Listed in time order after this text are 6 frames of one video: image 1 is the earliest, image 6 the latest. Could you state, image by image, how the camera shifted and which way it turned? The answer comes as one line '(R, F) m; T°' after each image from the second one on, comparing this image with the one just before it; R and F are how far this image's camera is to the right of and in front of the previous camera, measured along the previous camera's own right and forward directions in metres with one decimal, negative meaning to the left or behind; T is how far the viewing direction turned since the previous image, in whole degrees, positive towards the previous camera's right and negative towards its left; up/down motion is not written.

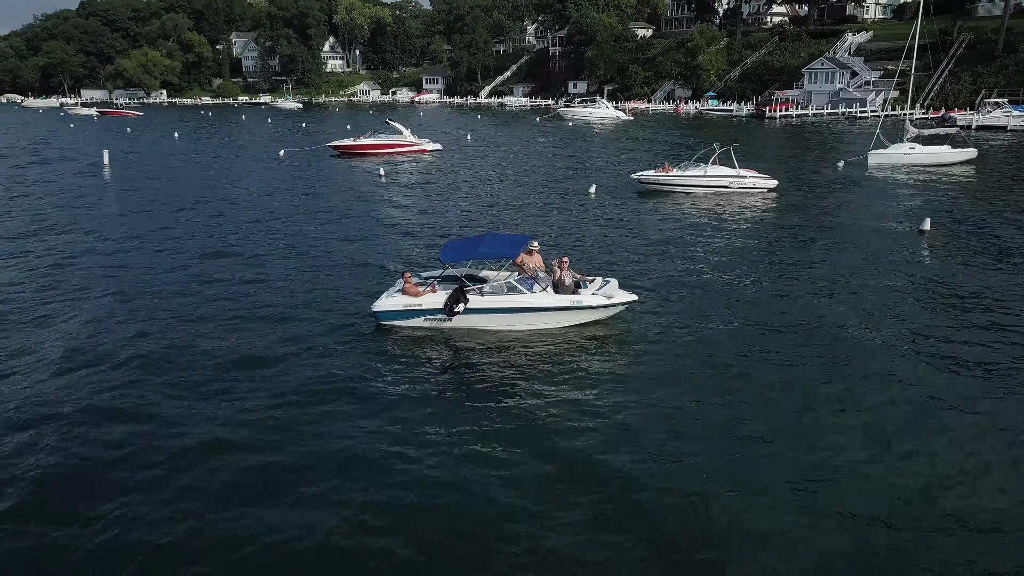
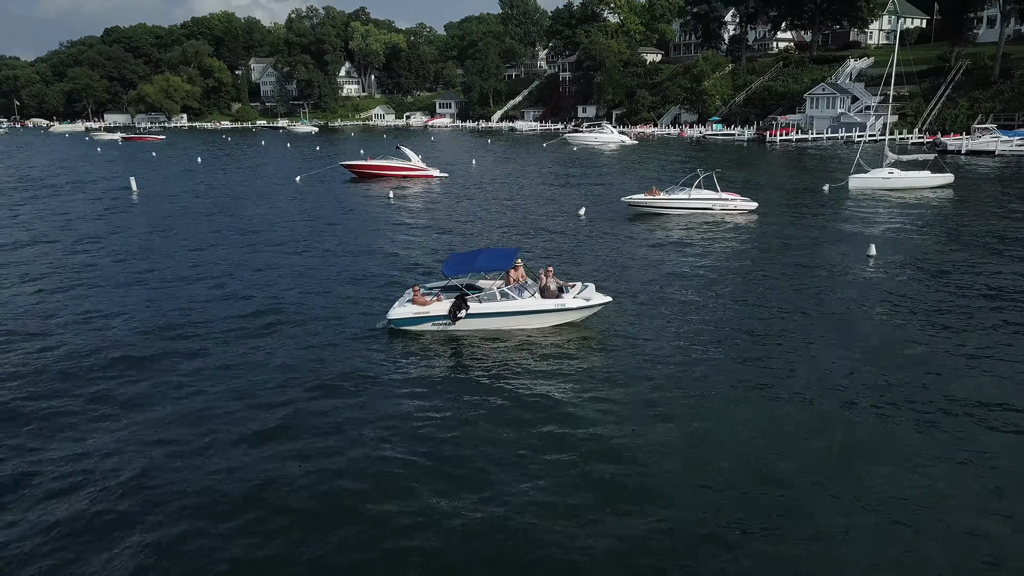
(+0.4, -2.3) m; -1°
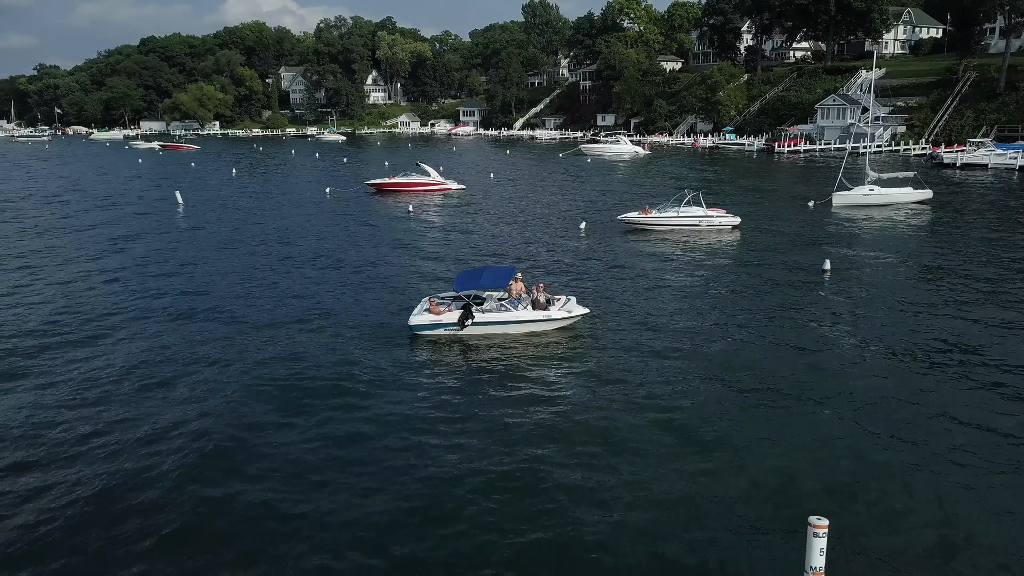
(+0.7, -3.5) m; -2°
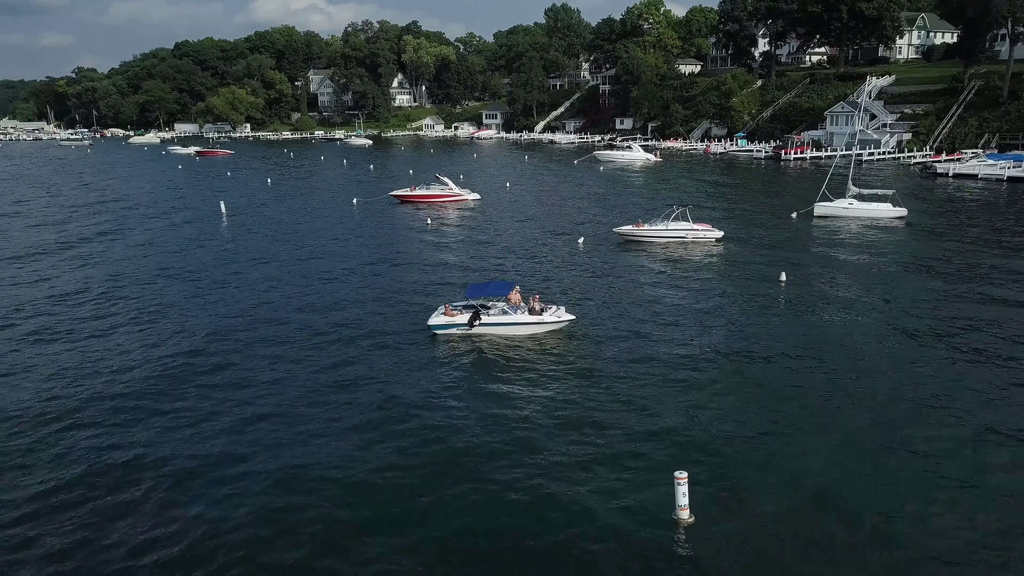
(+0.8, -4.0) m; -2°
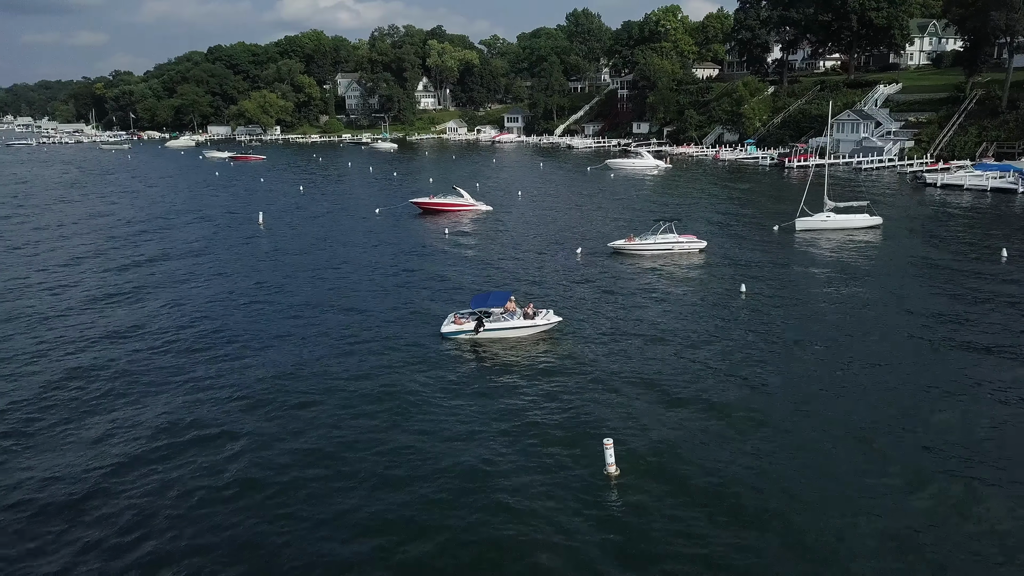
(+1.1, -4.6) m; -2°
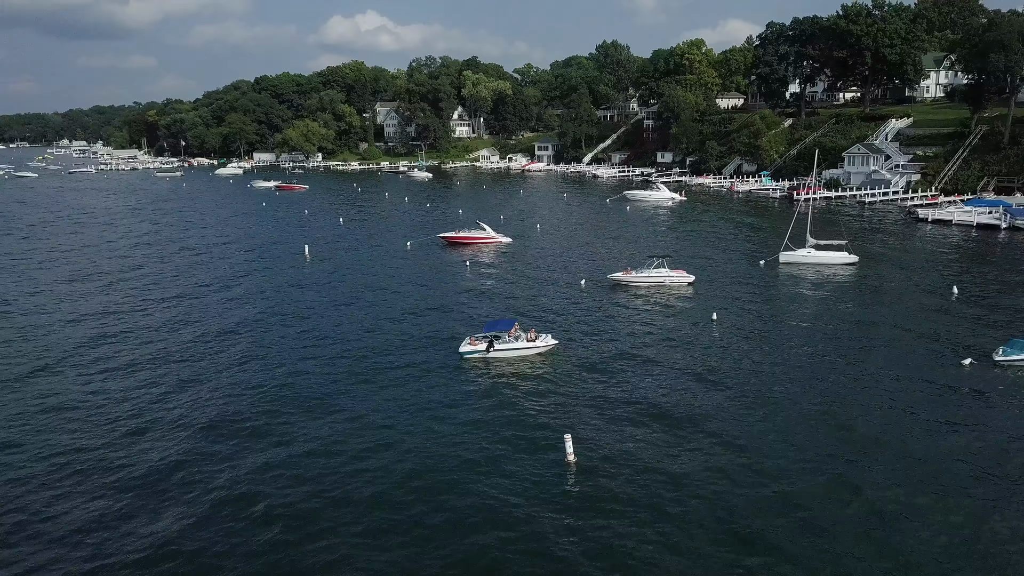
(+1.5, -5.9) m; -3°
